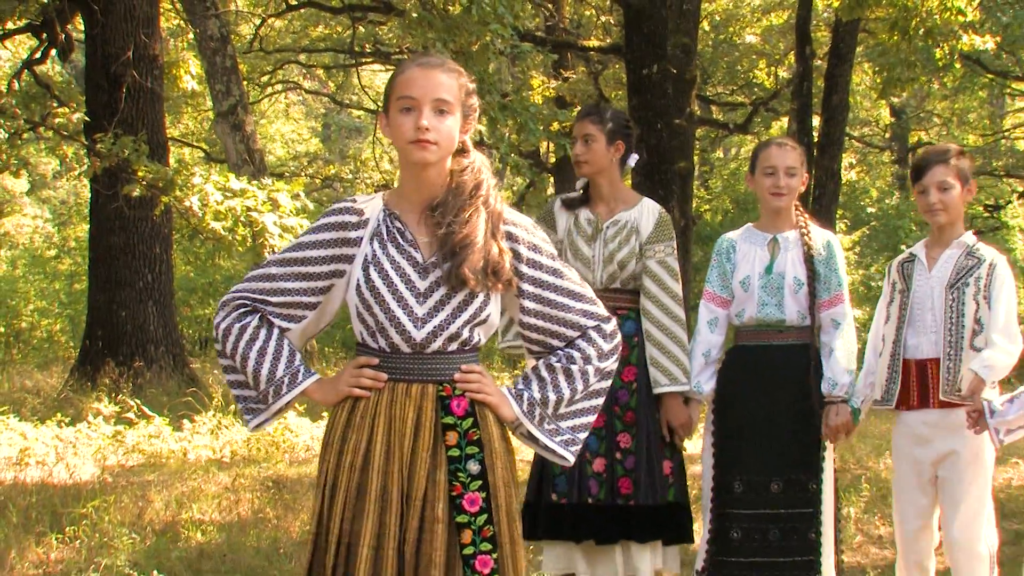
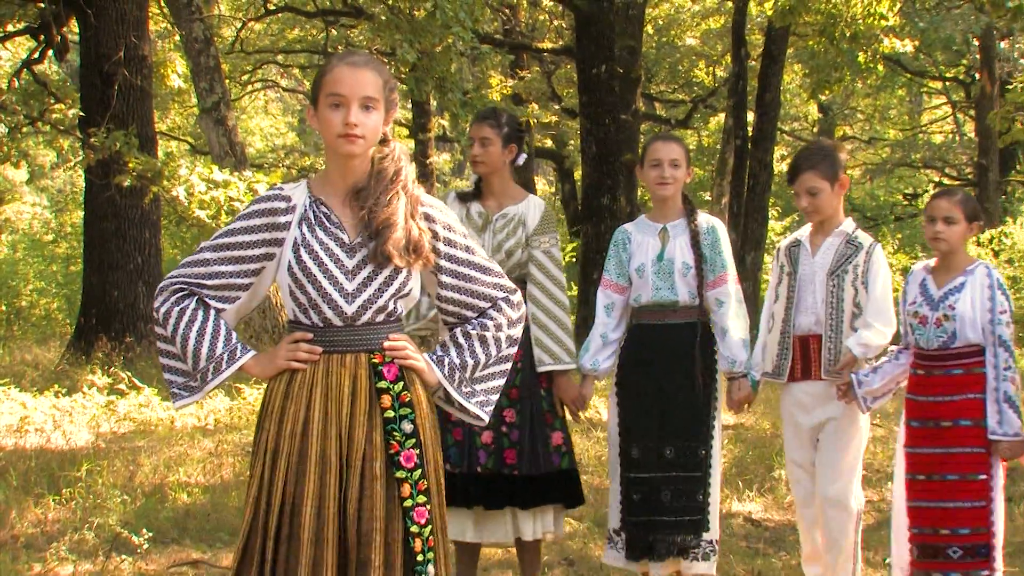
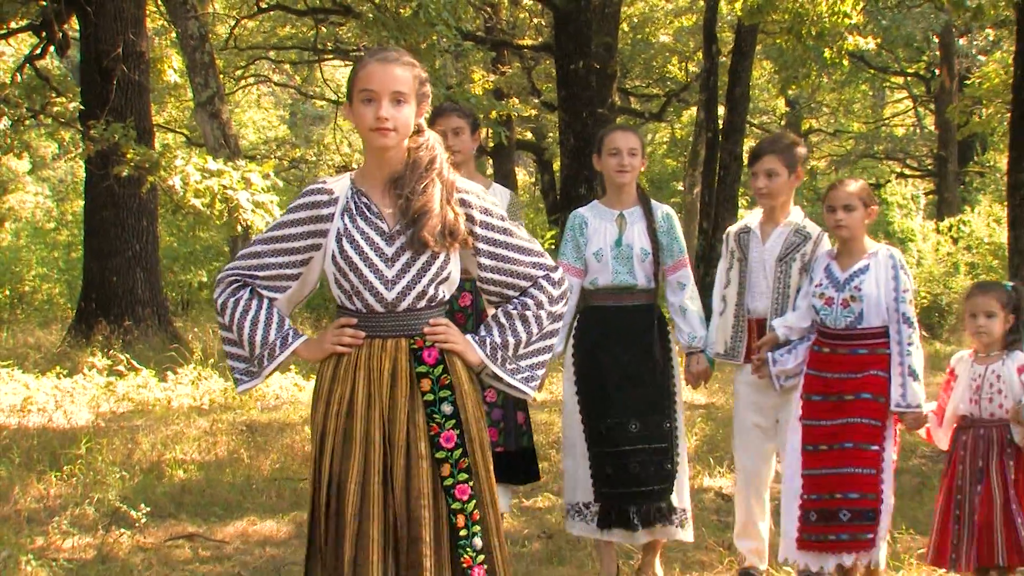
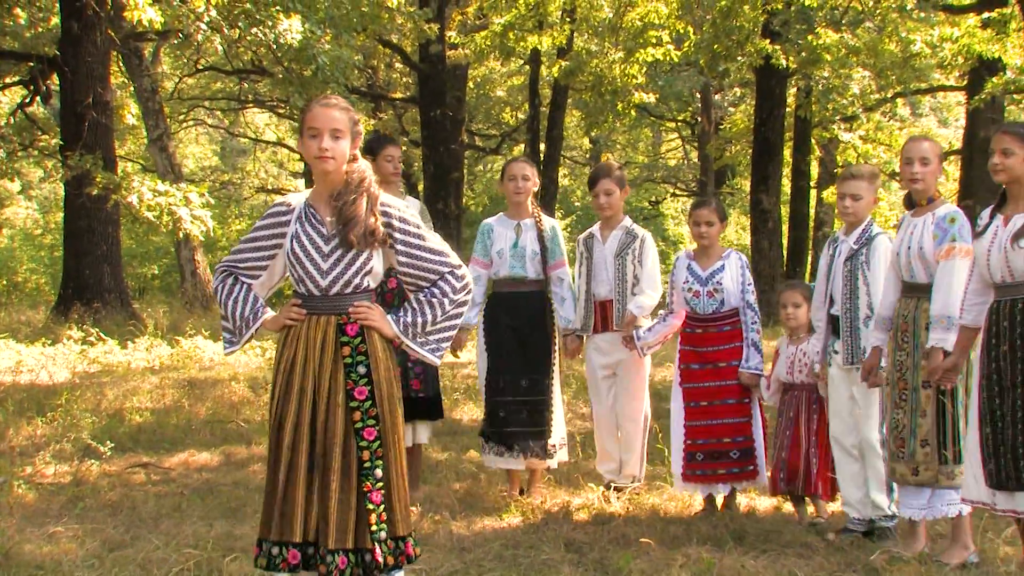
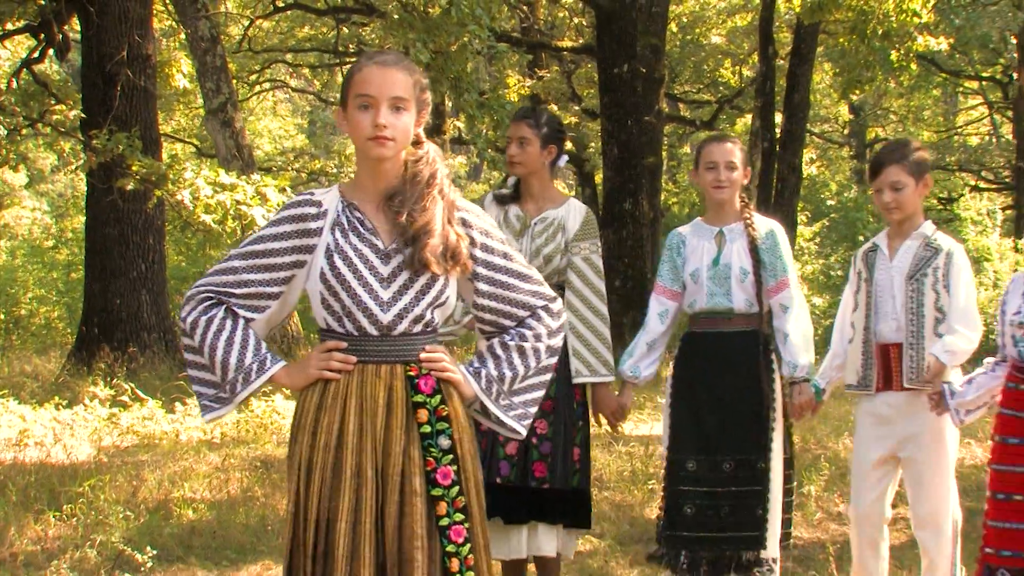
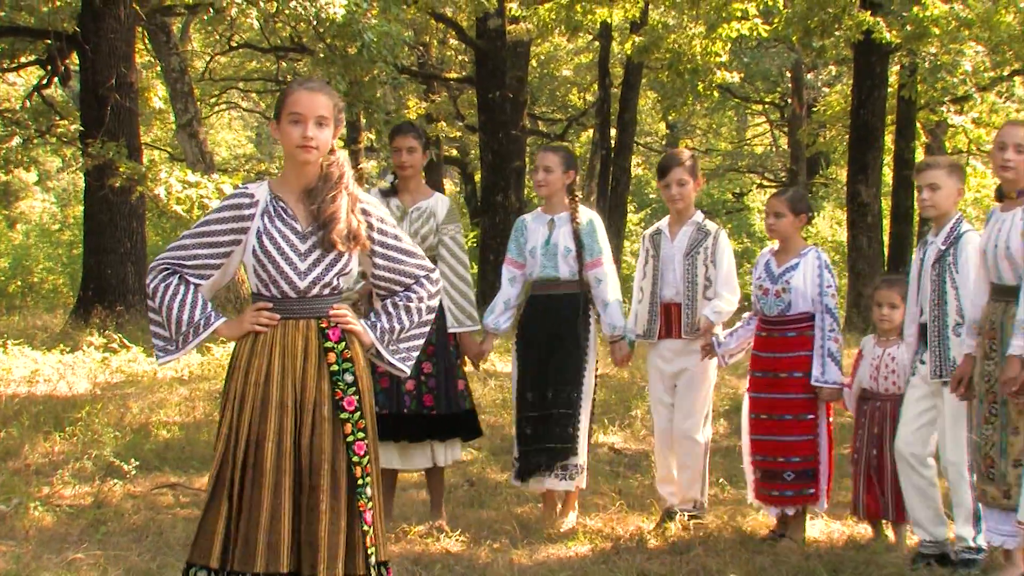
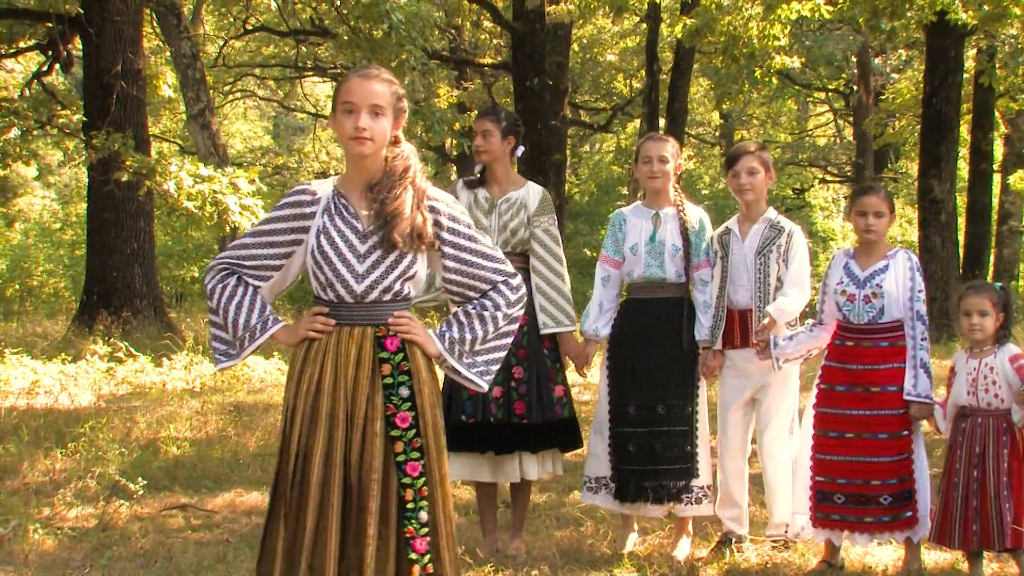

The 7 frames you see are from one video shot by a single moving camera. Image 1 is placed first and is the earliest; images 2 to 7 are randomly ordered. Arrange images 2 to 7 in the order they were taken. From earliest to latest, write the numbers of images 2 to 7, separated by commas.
5, 2, 3, 7, 6, 4
